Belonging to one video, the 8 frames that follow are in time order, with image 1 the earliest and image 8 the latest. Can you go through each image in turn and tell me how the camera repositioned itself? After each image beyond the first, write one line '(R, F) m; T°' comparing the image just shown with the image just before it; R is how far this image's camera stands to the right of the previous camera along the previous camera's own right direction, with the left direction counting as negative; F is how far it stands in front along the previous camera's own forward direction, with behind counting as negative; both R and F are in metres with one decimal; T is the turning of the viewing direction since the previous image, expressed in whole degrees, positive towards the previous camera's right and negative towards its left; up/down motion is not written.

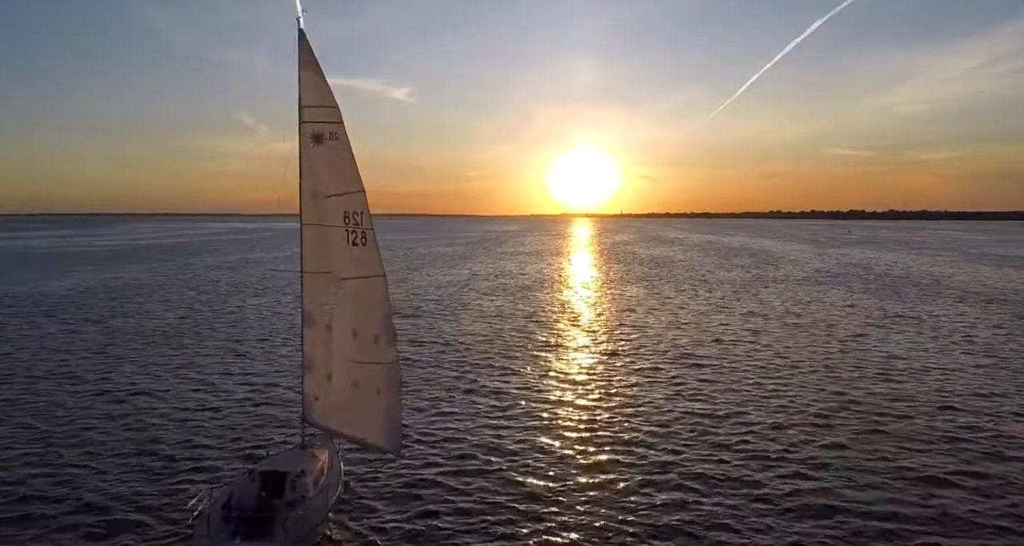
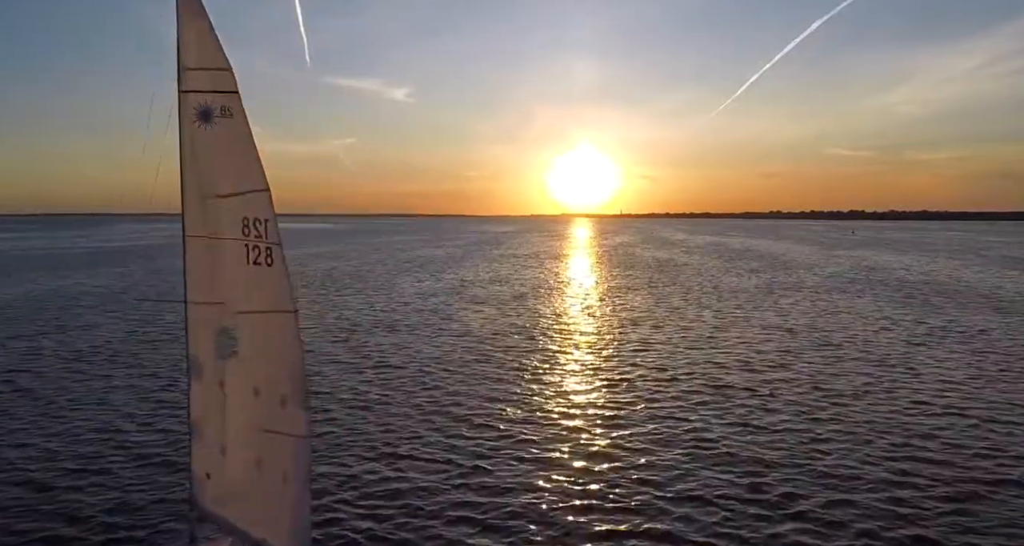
(+0.4, +3.2) m; 0°
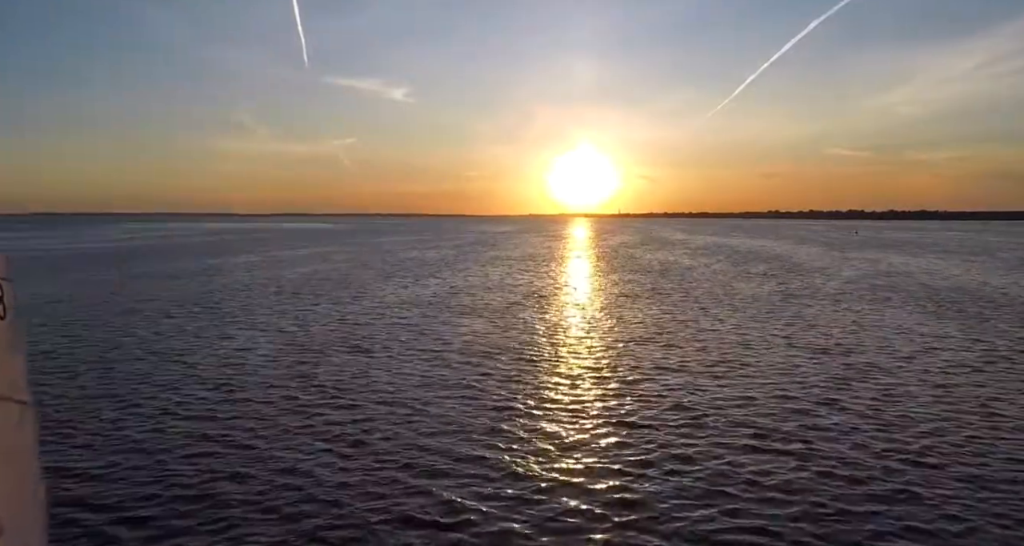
(+0.4, +3.4) m; 0°
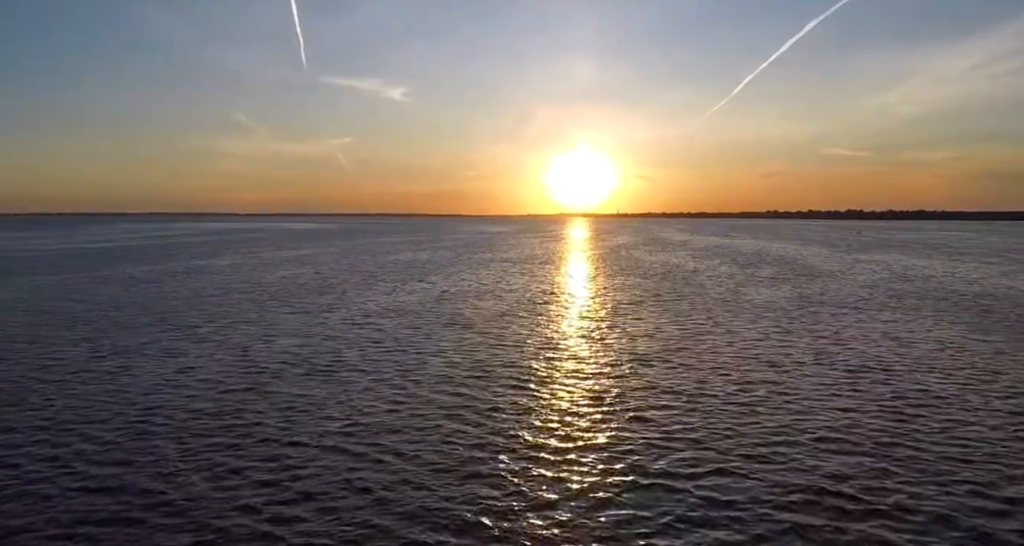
(+0.3, +3.1) m; 0°
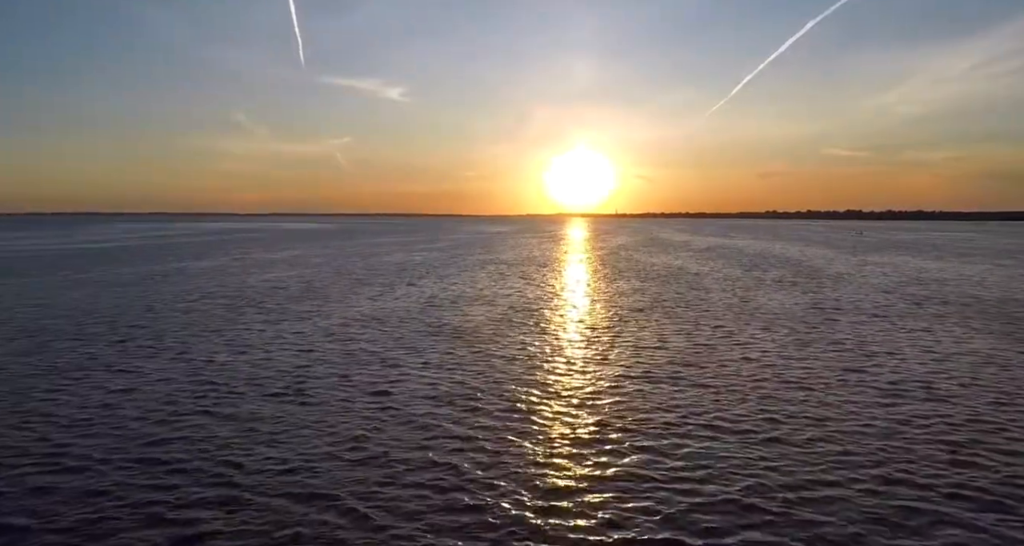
(+0.3, +2.3) m; 0°
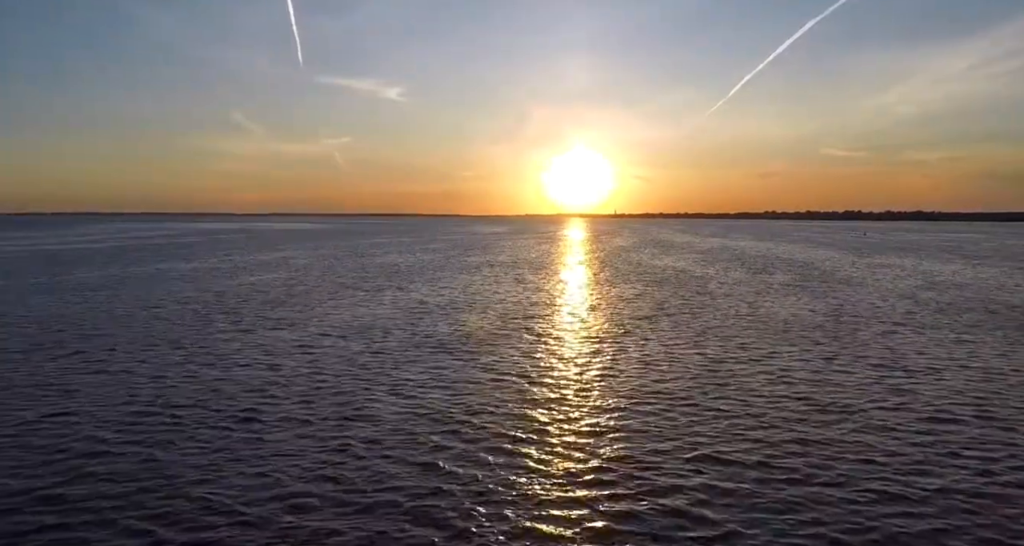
(+0.2, +2.6) m; 0°
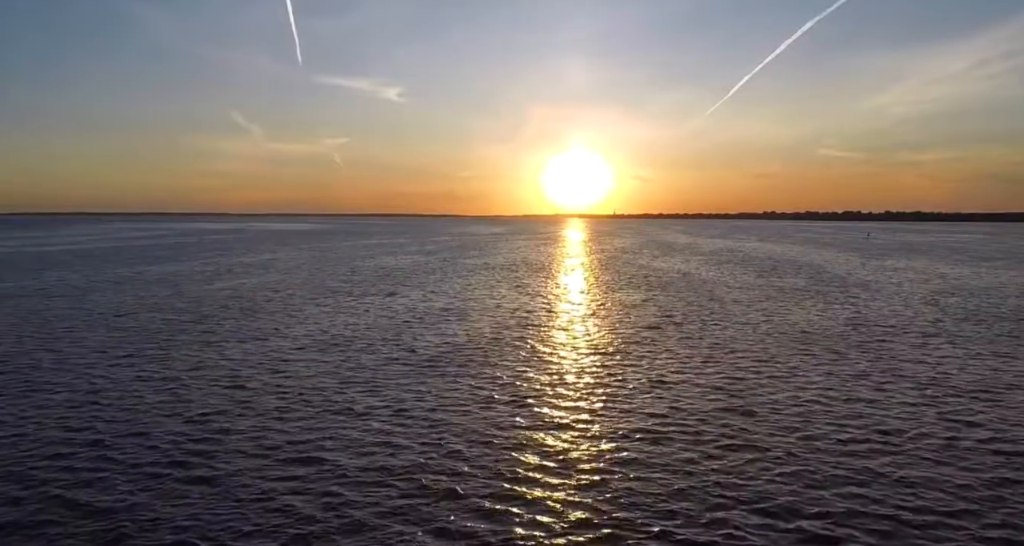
(+0.1, +2.6) m; 0°
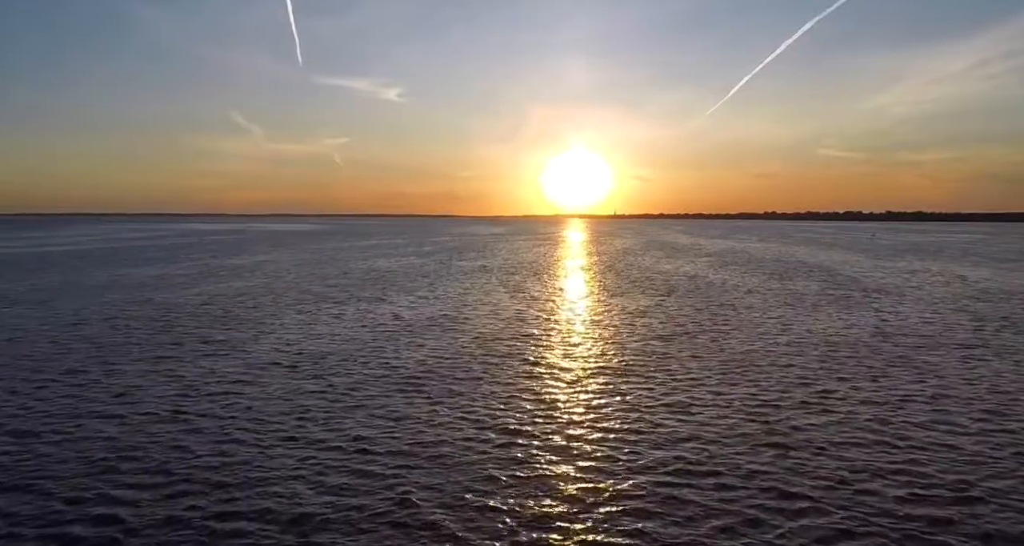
(+0.1, +2.7) m; 0°
